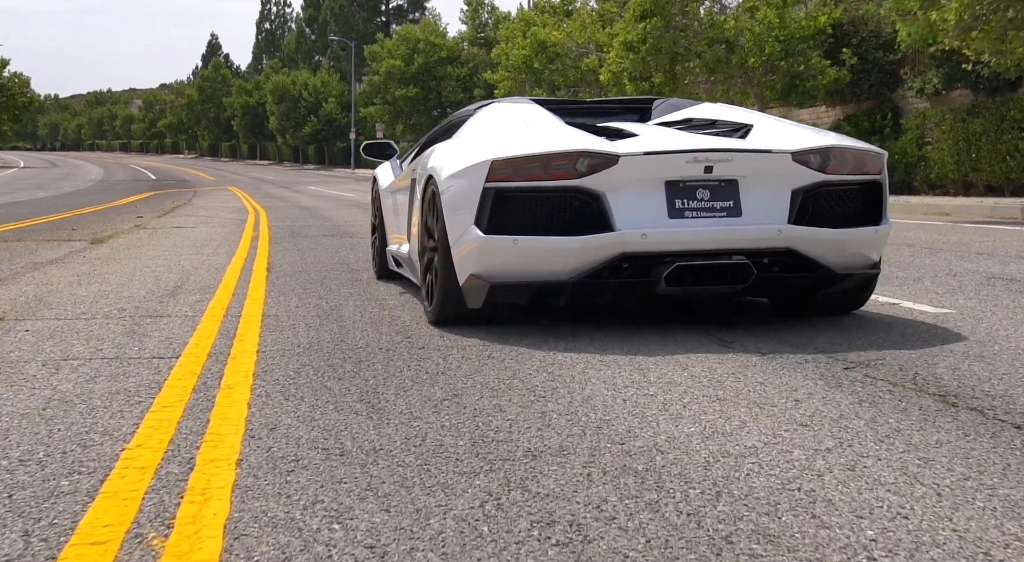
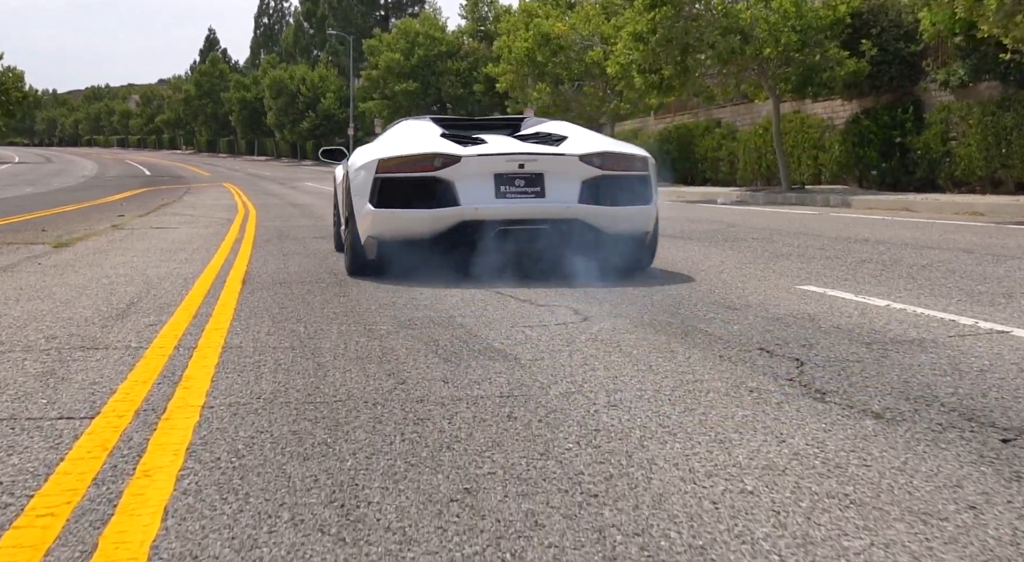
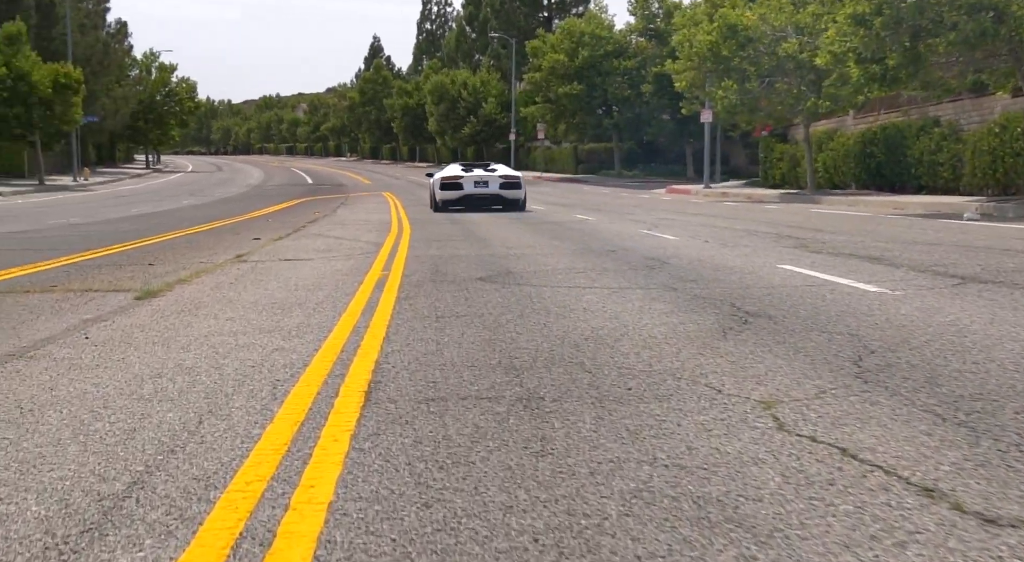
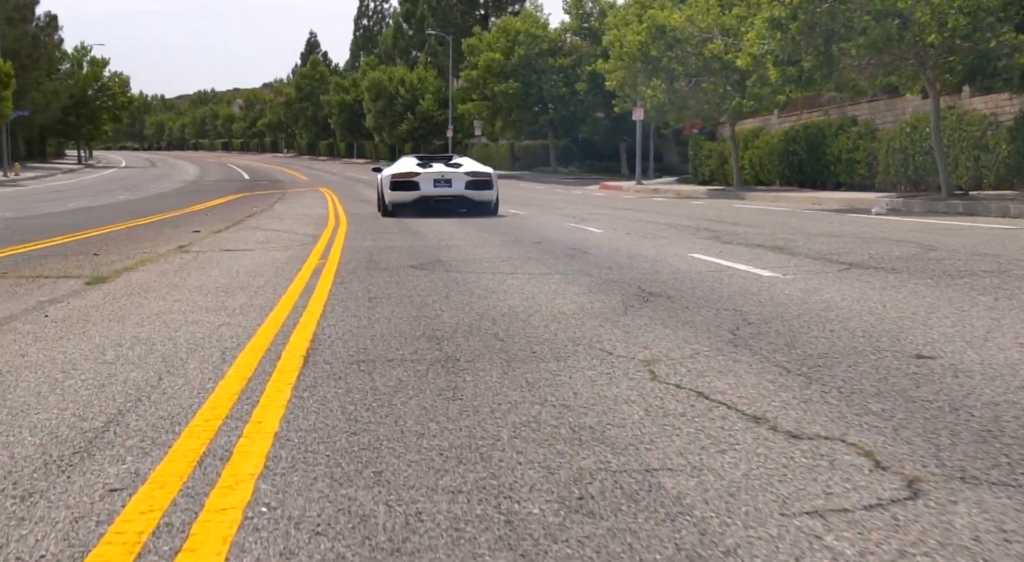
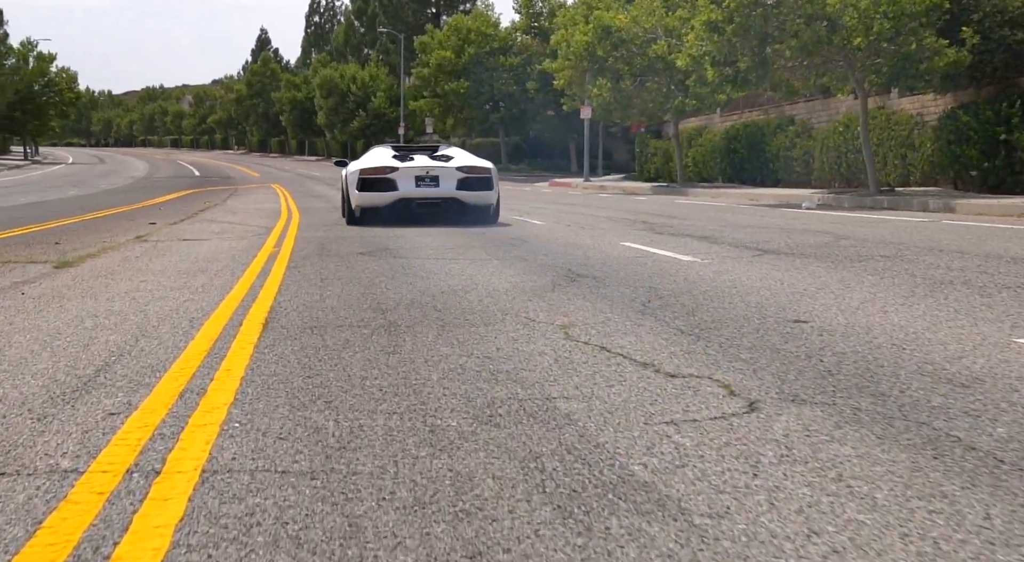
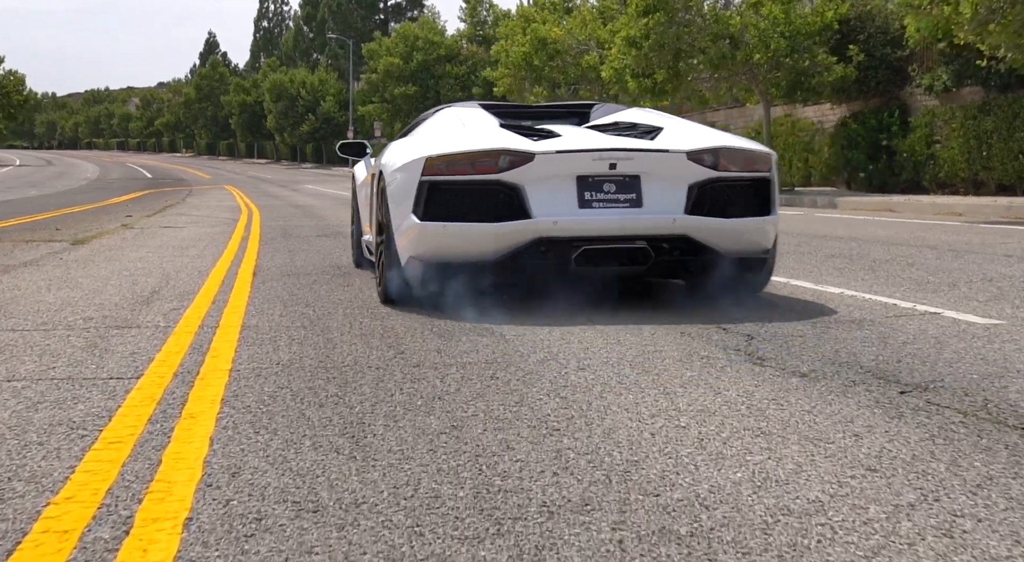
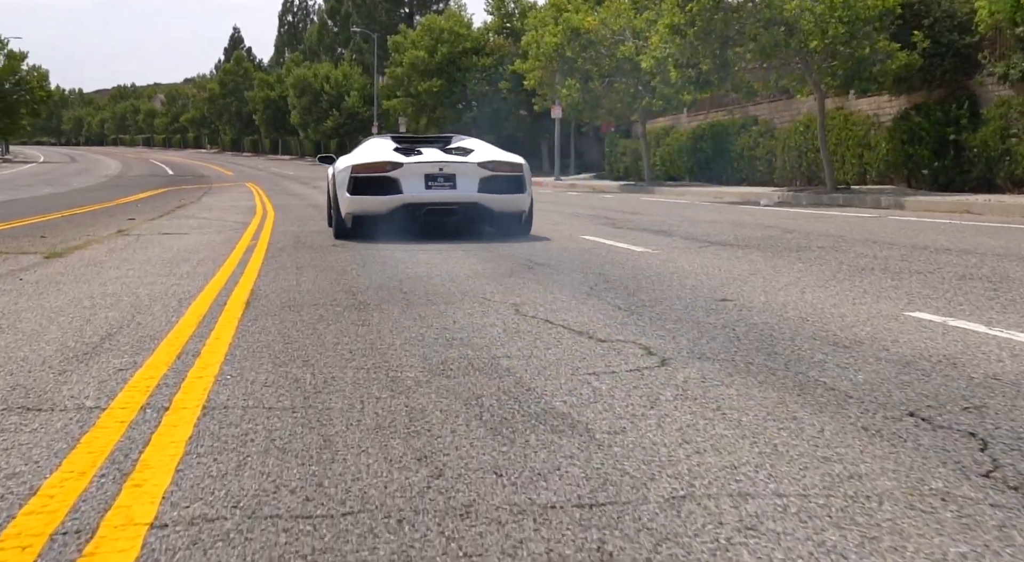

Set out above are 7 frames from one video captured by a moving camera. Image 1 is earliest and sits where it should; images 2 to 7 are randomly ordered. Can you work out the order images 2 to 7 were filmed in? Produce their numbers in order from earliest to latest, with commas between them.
6, 2, 7, 5, 4, 3
